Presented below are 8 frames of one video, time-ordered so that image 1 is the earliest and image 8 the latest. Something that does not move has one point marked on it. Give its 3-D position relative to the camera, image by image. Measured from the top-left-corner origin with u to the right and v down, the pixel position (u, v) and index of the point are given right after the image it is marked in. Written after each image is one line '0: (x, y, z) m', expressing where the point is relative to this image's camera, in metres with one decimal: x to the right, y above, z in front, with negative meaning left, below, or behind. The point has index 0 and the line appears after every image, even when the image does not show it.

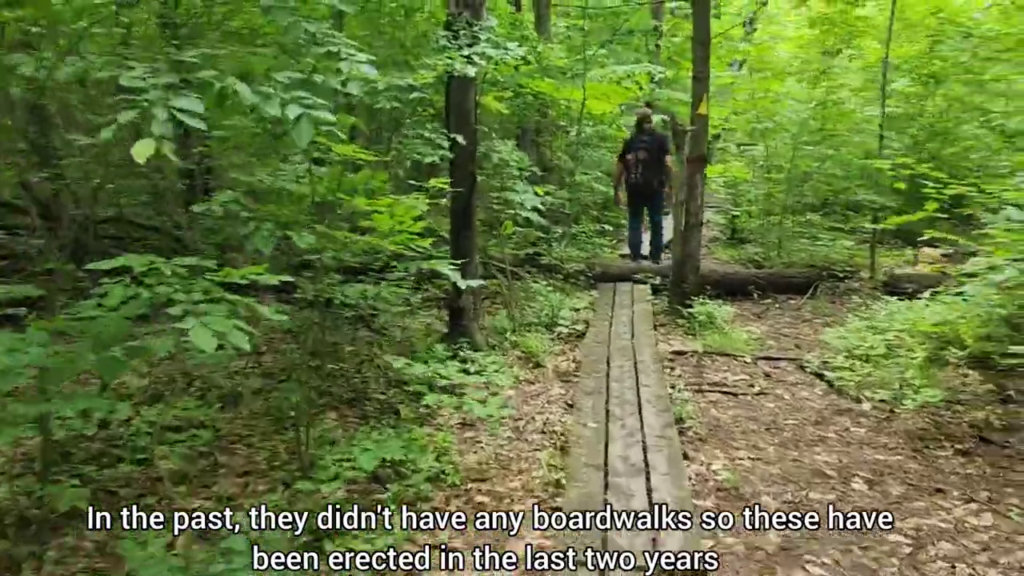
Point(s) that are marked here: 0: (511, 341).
0: (0.0, -0.4, +6.1) m
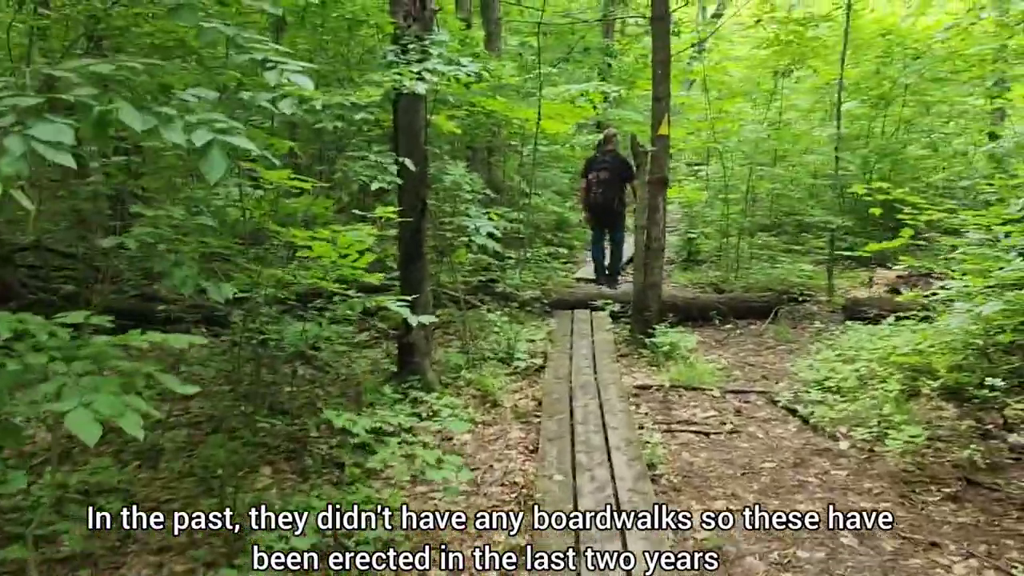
0: (-0.3, -0.7, +5.7) m
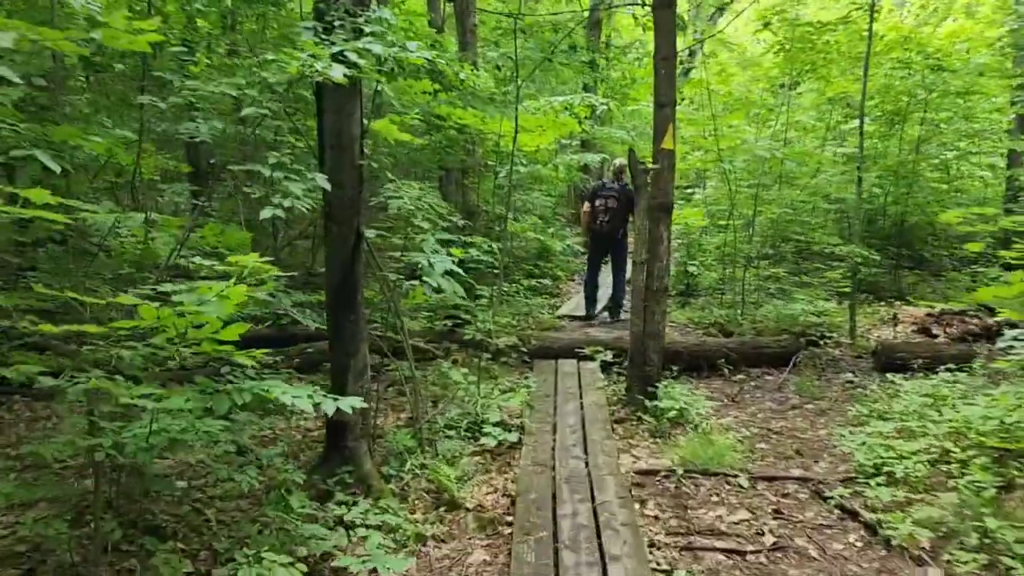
0: (-0.5, -1.0, +4.3) m
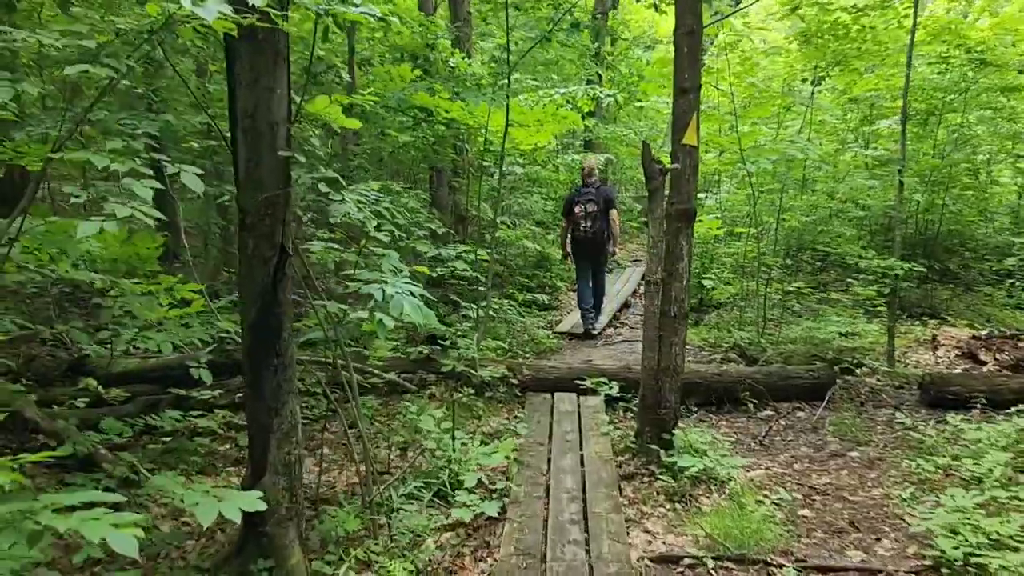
0: (-0.6, -1.1, +3.3) m
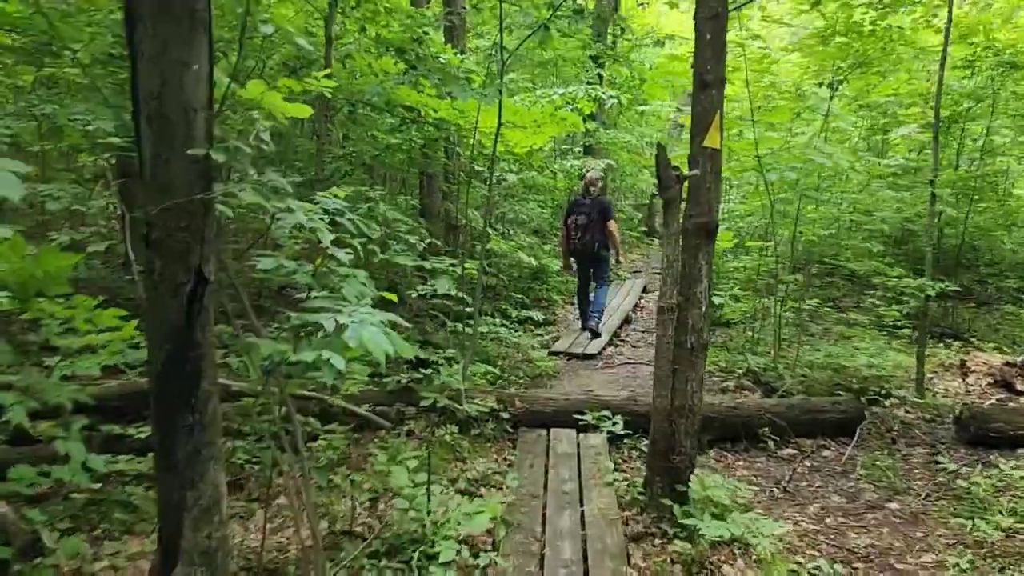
0: (-0.7, -1.2, +2.6) m
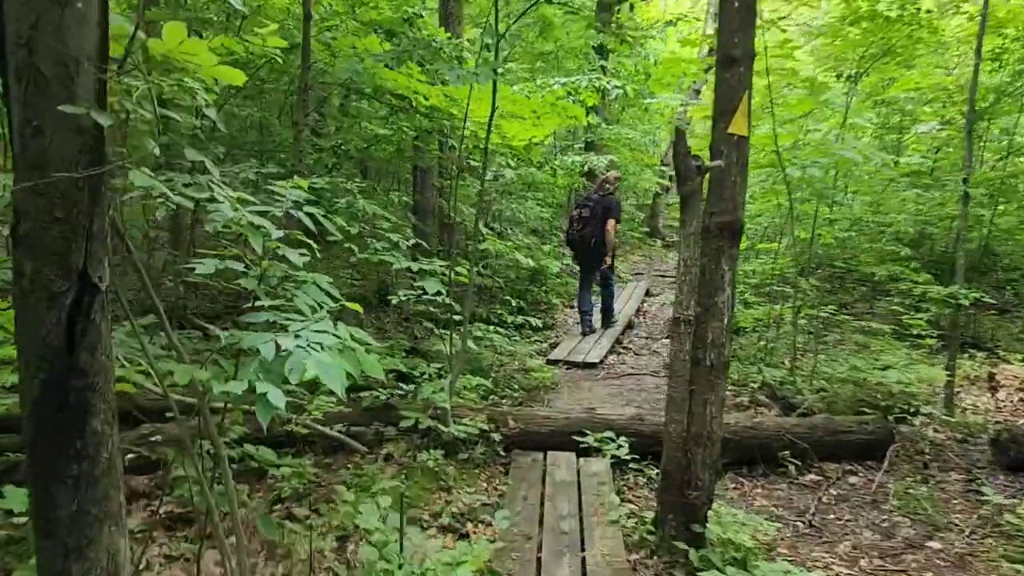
0: (-0.7, -1.3, +2.0) m
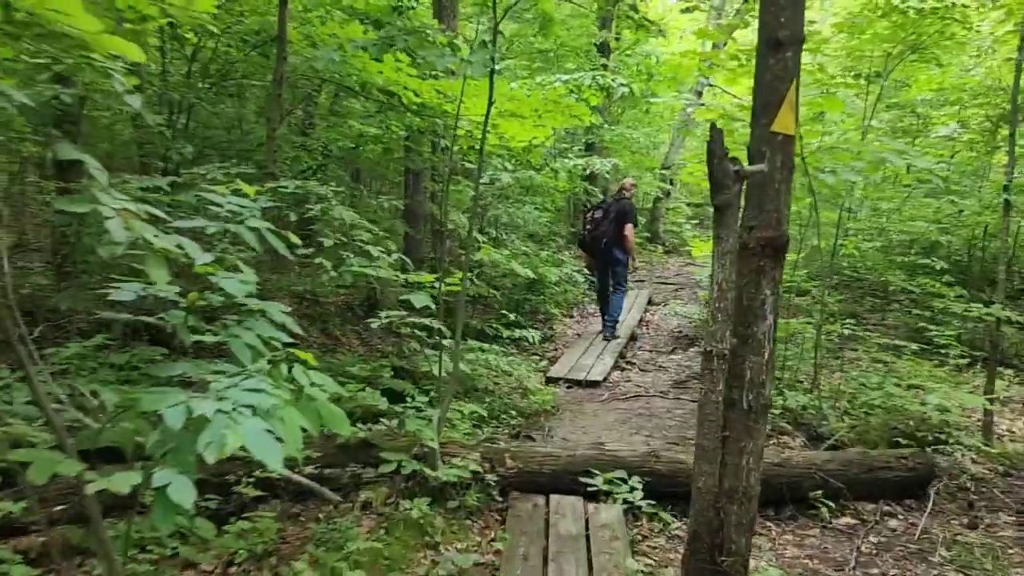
0: (-0.7, -1.3, +1.4) m
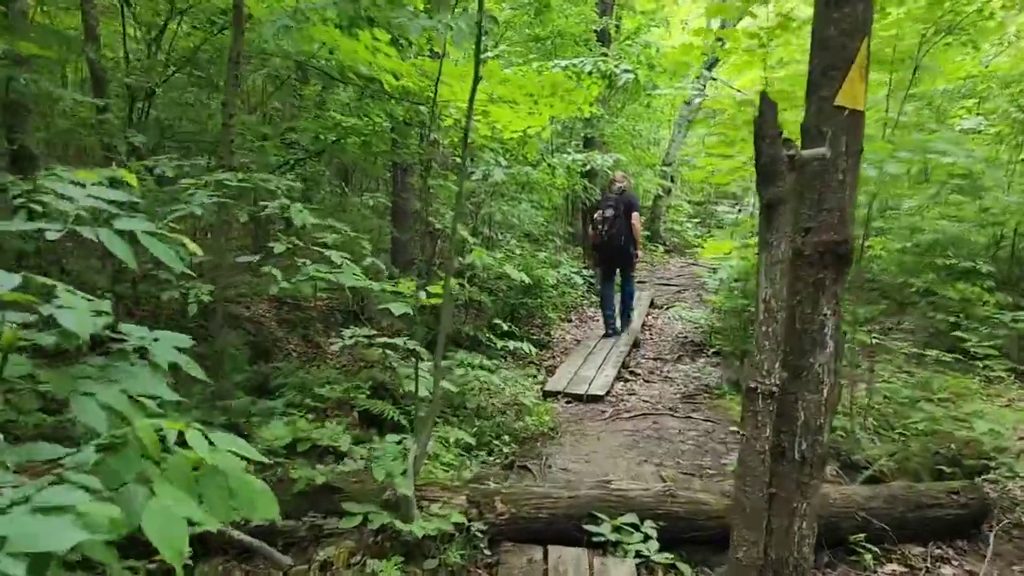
0: (-0.7, -1.4, +0.8) m
